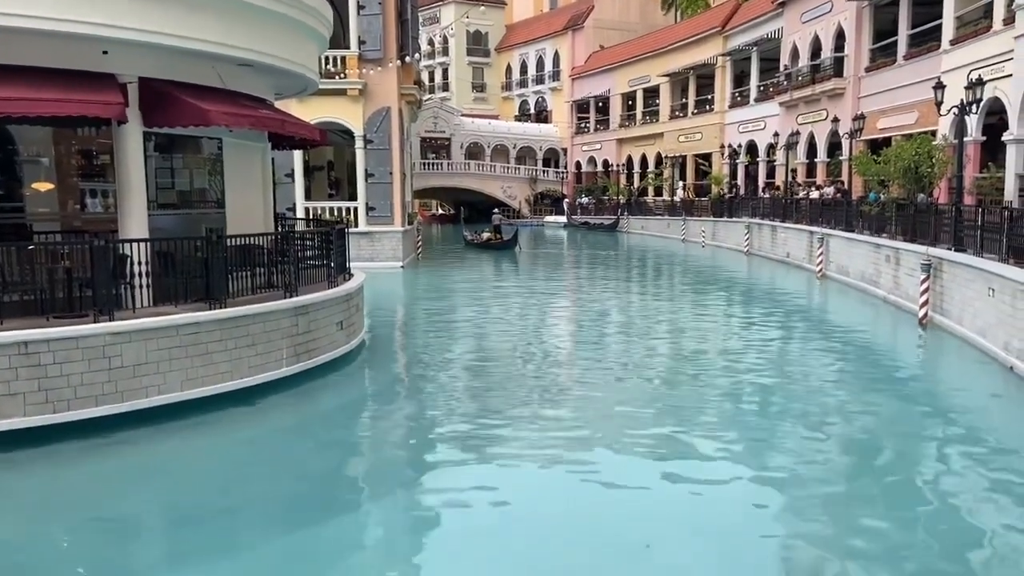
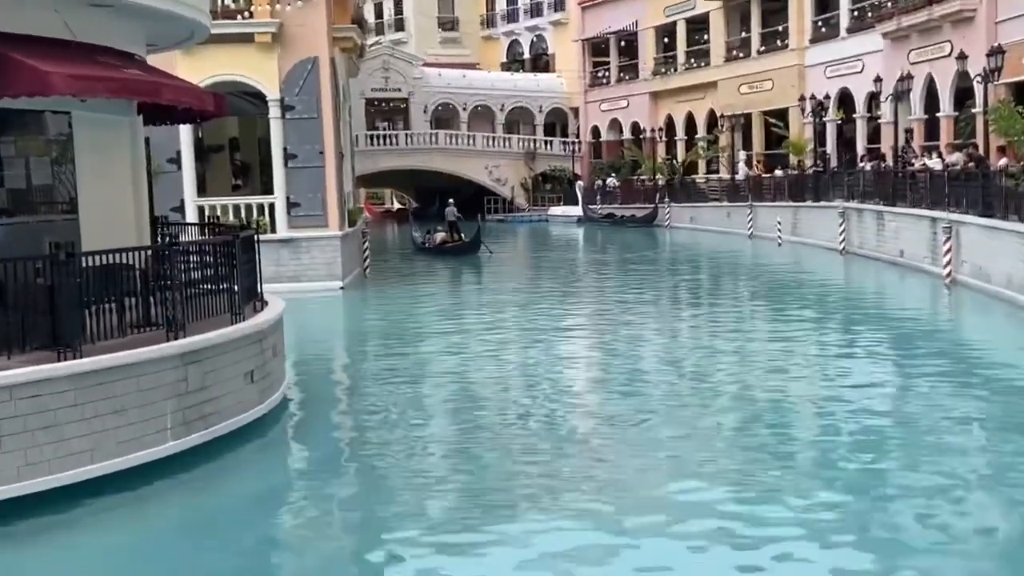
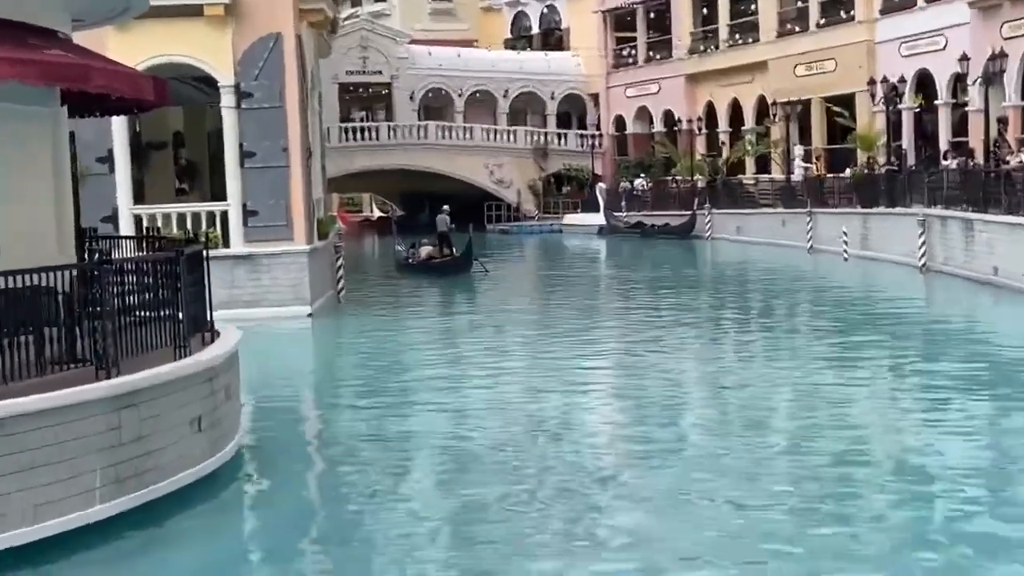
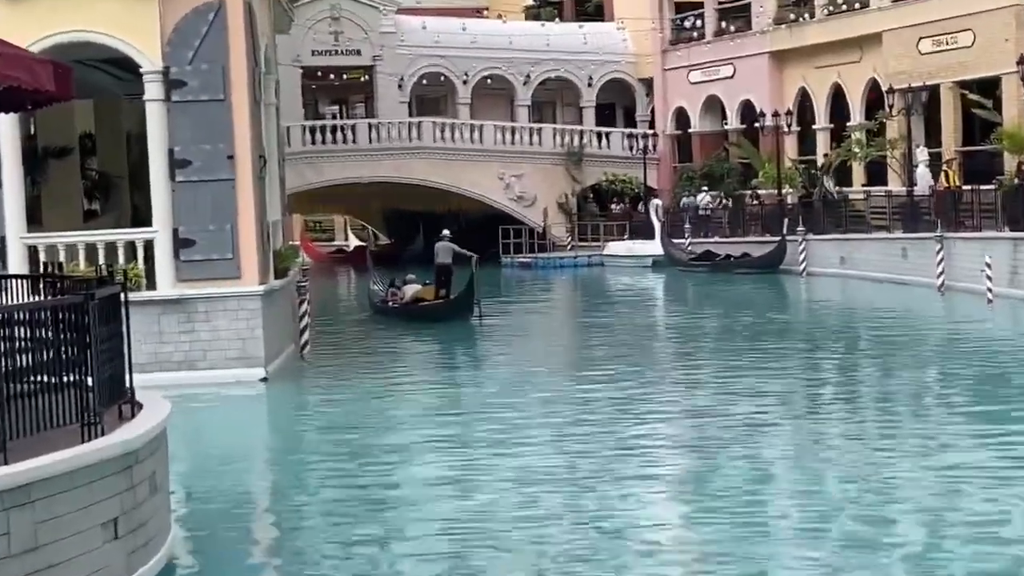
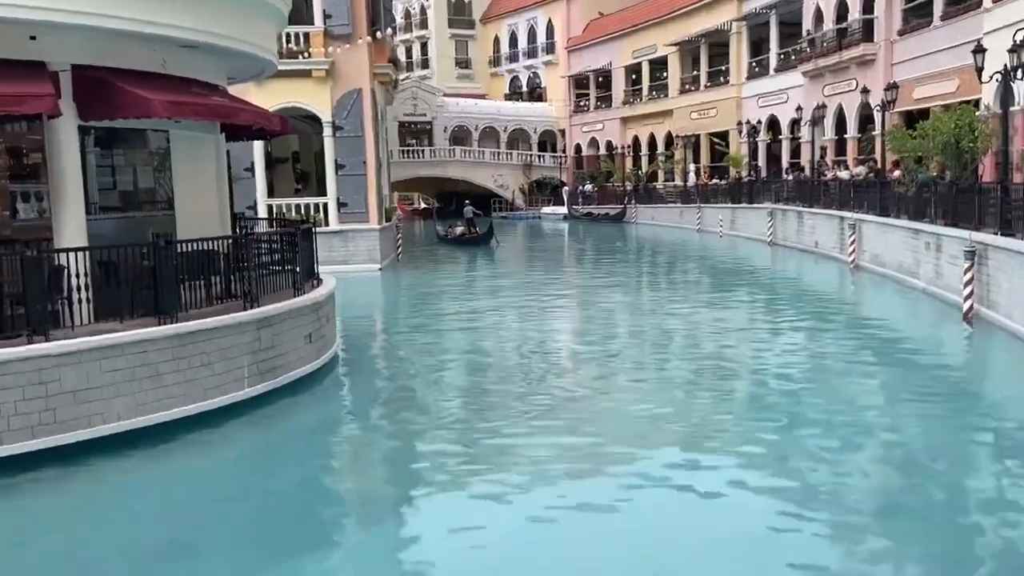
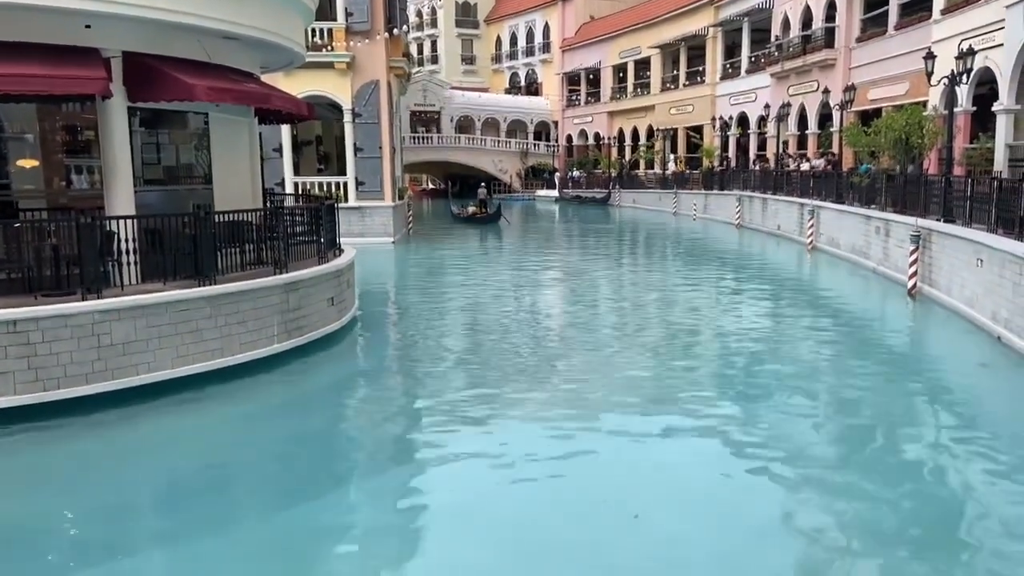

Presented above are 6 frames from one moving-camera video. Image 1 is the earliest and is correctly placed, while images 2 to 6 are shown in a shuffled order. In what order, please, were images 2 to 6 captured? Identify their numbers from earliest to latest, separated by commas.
6, 5, 2, 3, 4
